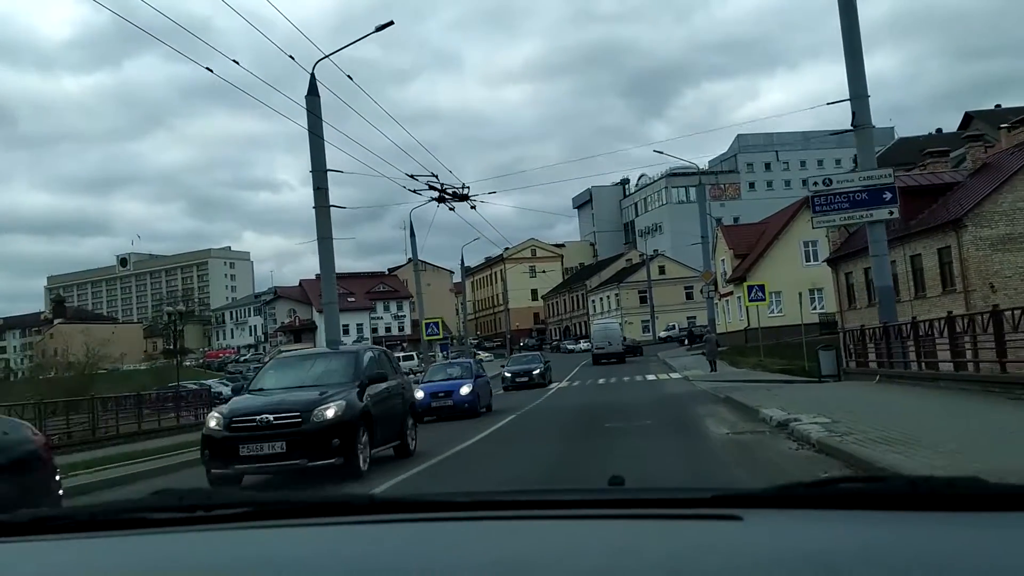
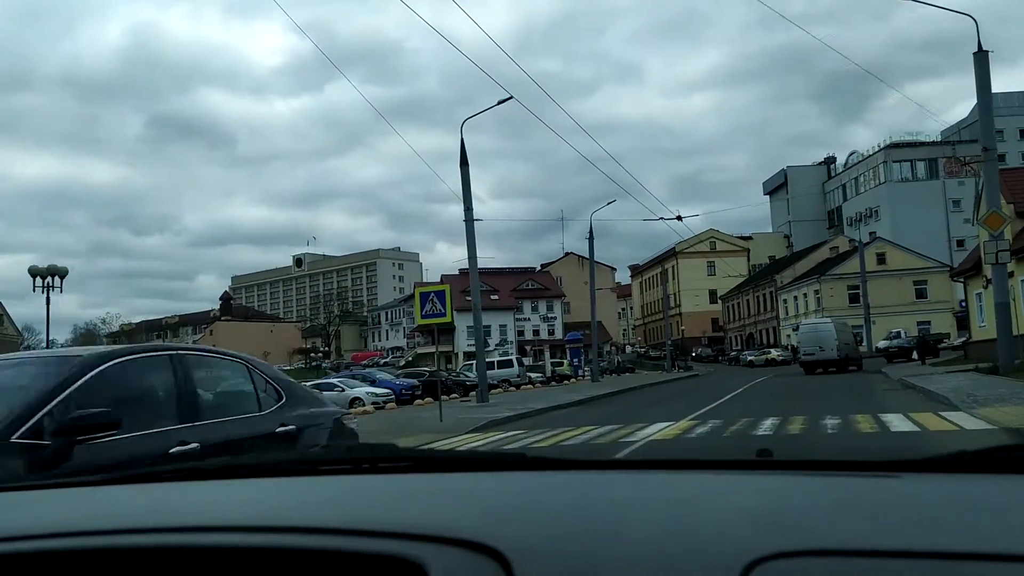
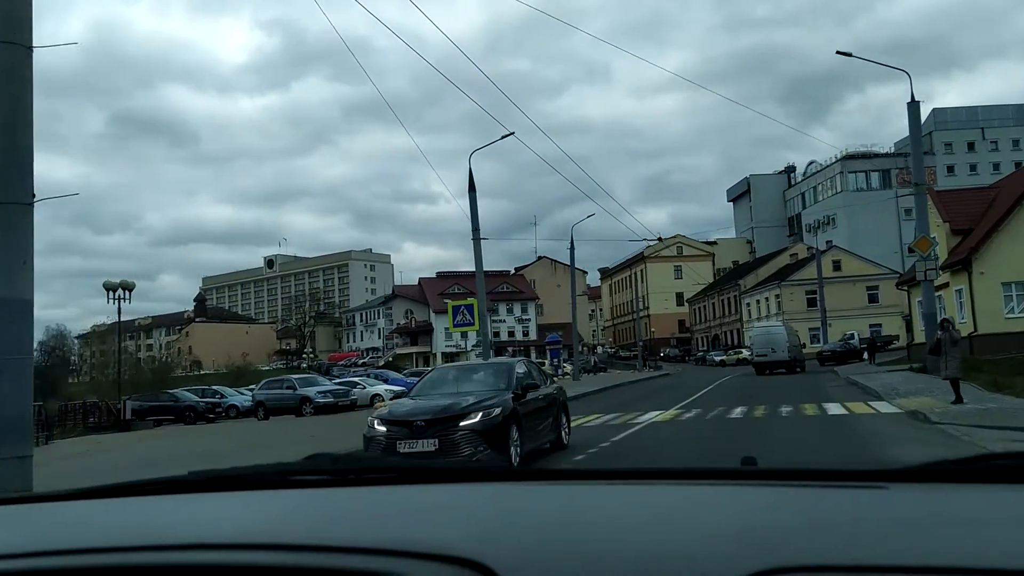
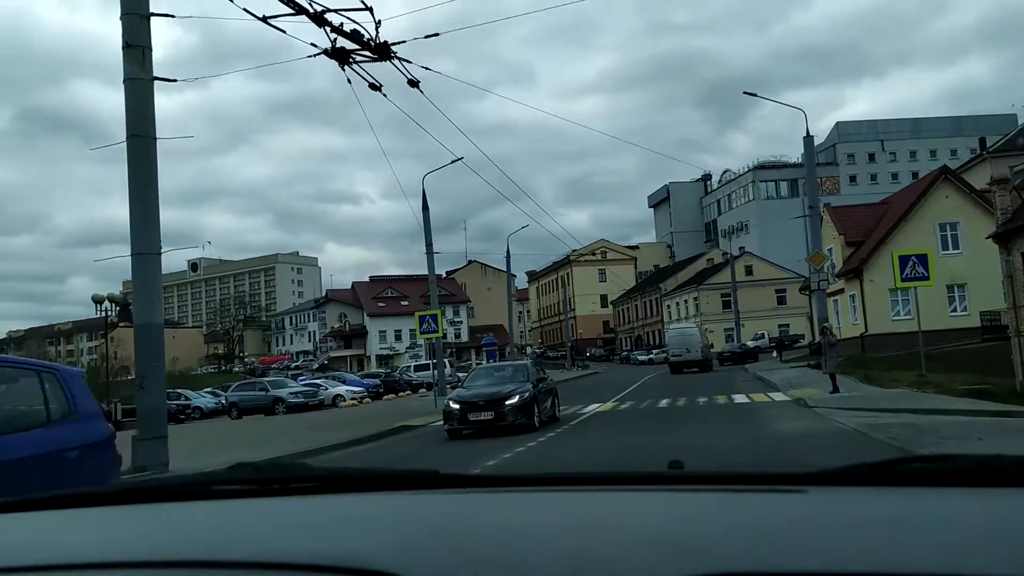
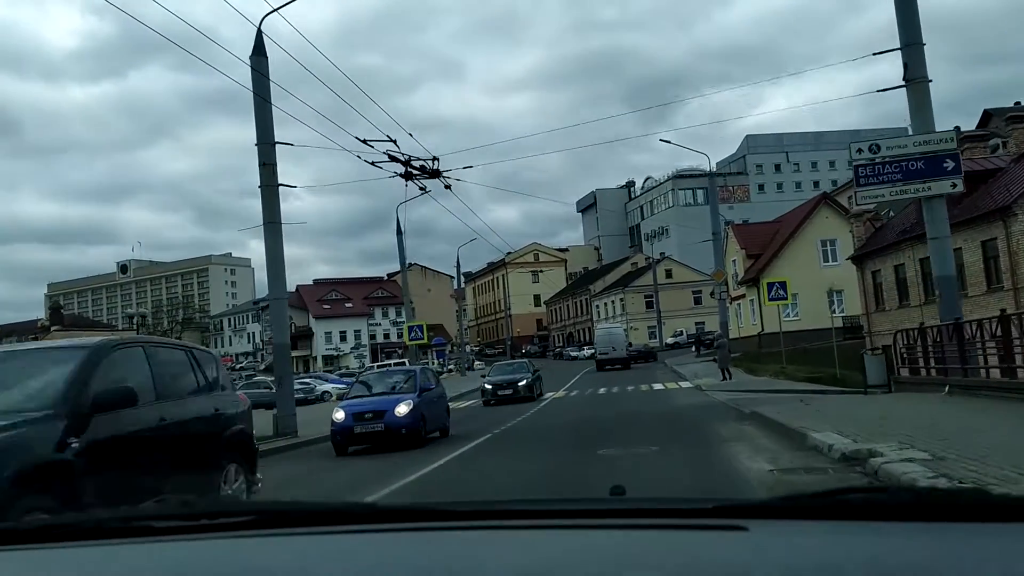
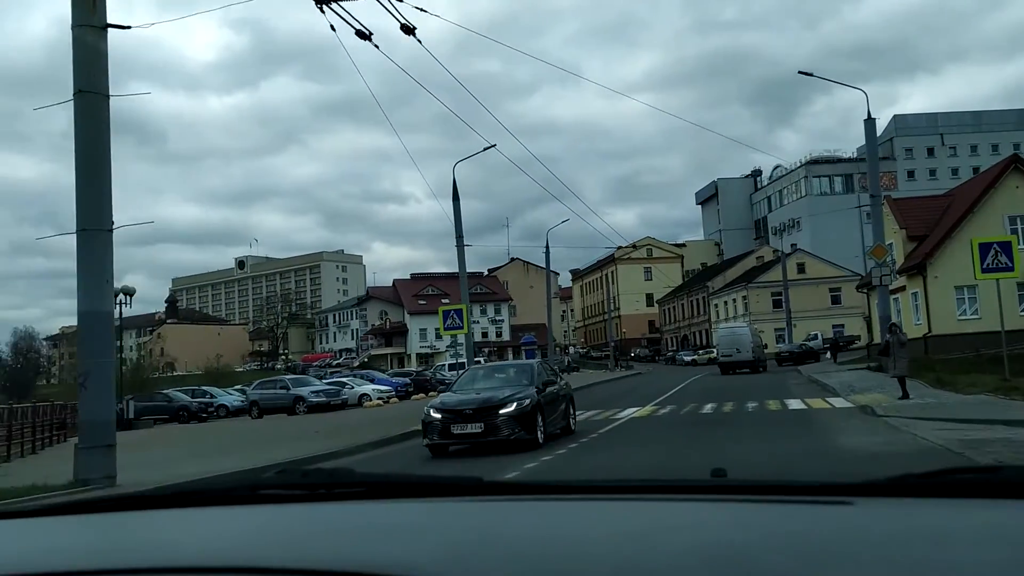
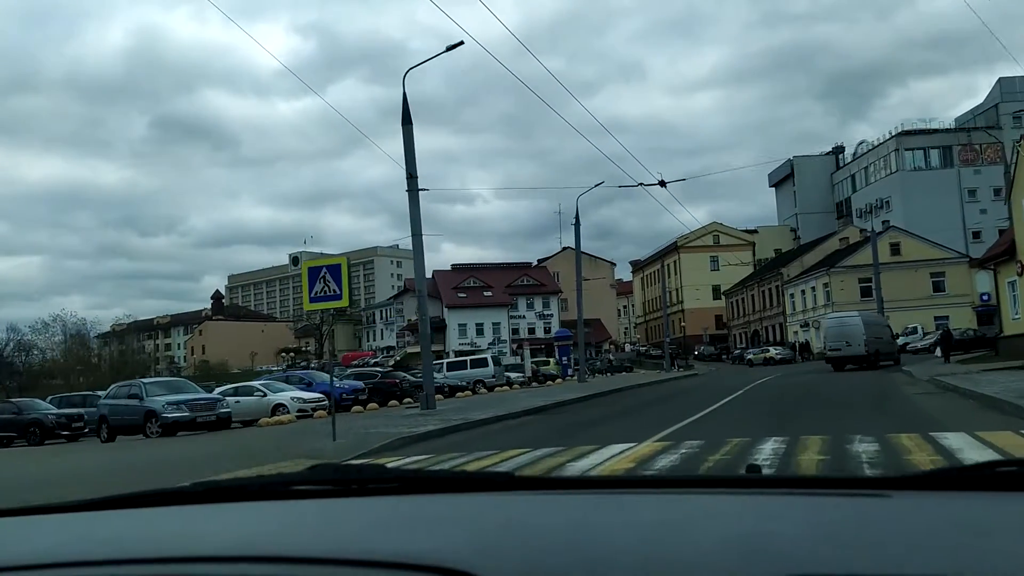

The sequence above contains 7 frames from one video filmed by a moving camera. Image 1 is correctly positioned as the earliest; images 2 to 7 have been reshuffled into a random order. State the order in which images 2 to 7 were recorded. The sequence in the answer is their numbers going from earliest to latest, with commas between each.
5, 4, 6, 3, 2, 7
